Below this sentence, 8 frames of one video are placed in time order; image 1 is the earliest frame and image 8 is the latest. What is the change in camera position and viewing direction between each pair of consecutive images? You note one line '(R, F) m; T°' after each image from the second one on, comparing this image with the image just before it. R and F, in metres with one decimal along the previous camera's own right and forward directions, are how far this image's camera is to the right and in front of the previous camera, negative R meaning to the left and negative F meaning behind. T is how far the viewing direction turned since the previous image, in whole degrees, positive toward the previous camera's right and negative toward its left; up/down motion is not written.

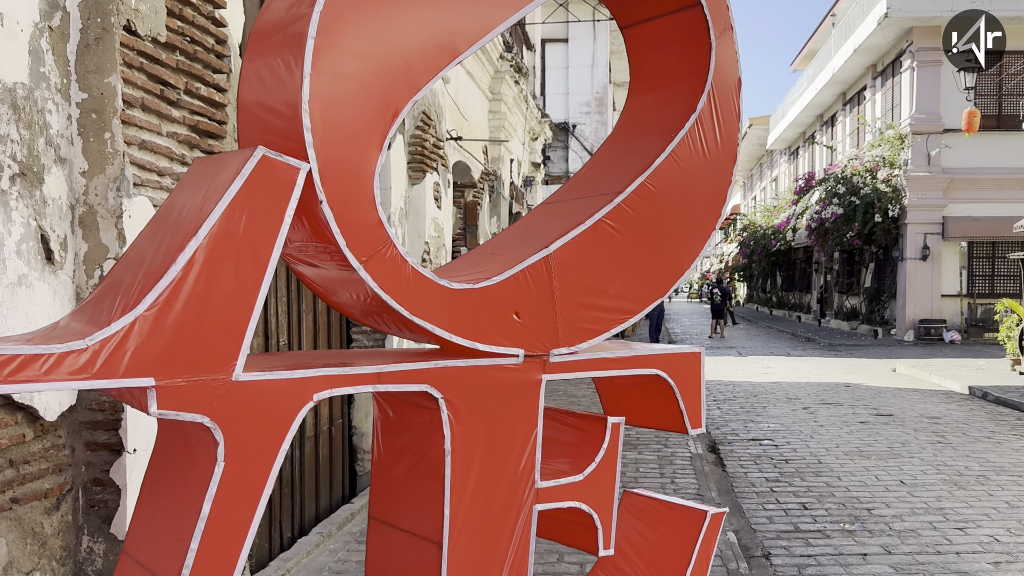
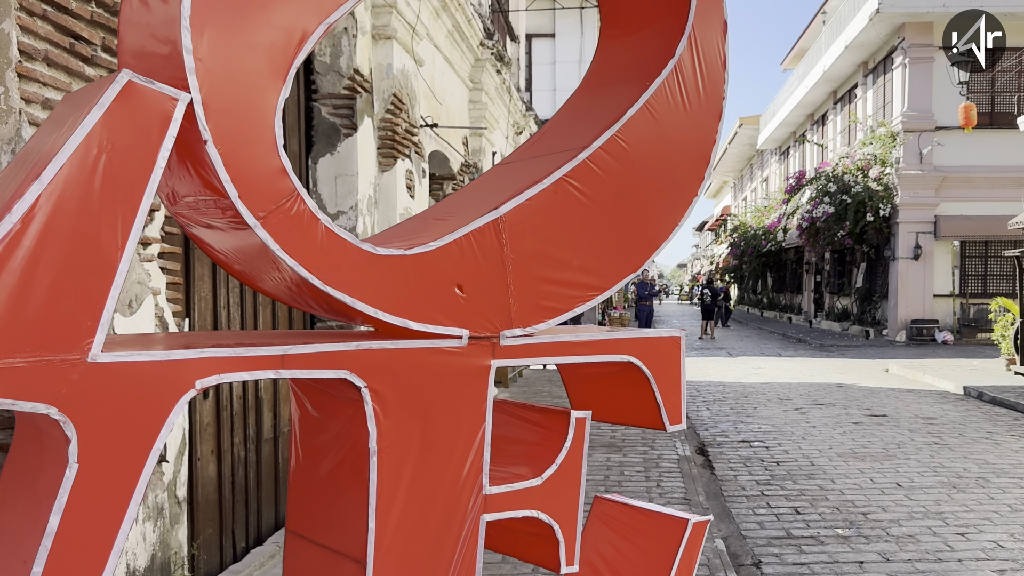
(+0.1, +0.3) m; +1°
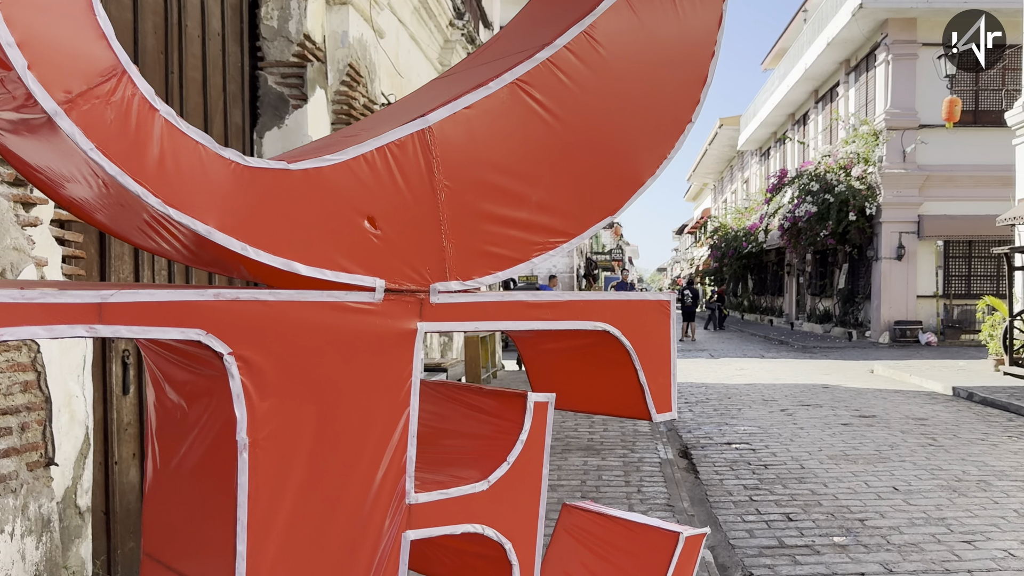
(+0.1, +0.4) m; +1°
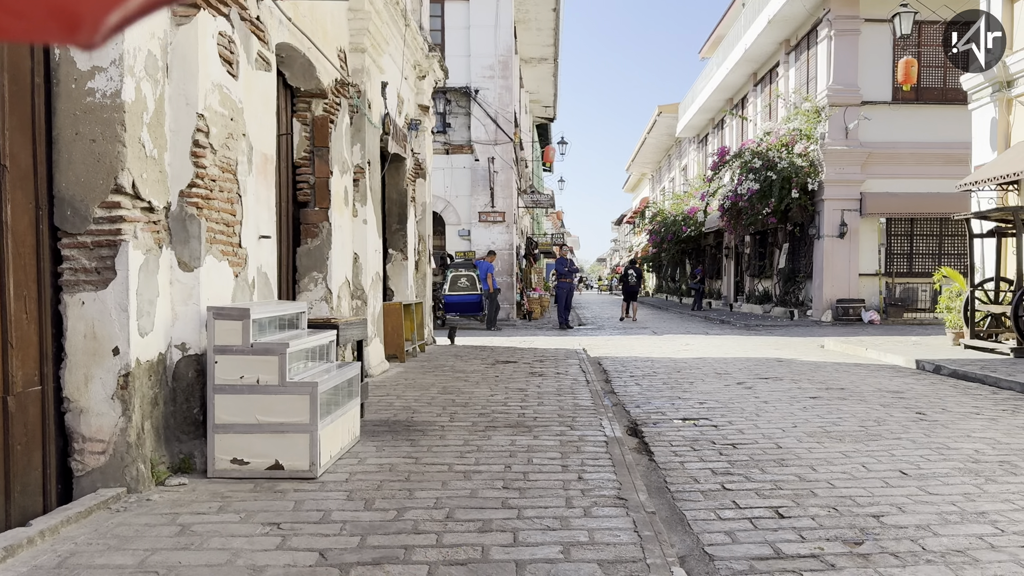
(+0.2, +1.1) m; +4°
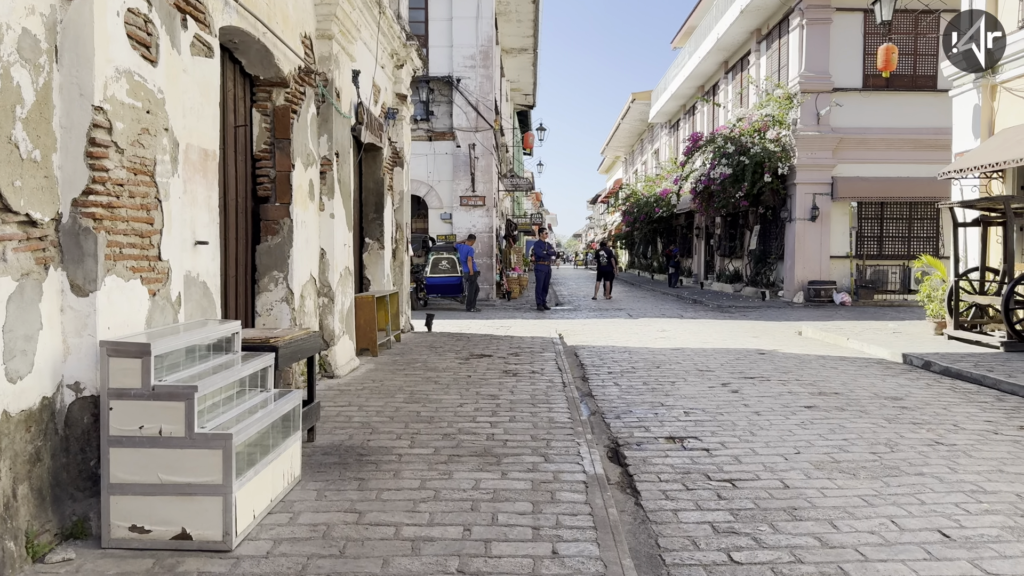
(+0.1, +0.7) m; +1°
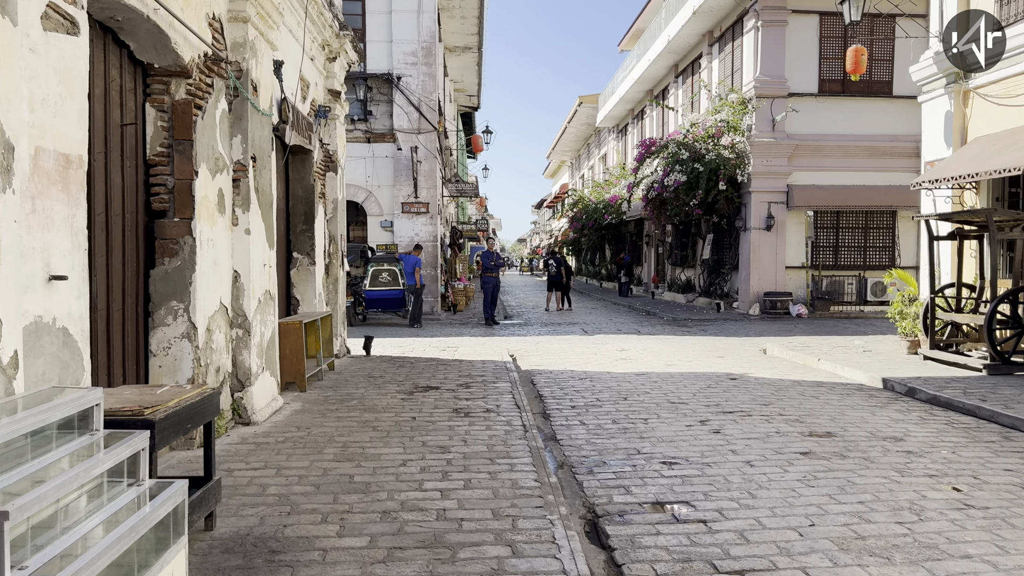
(-0.1, +1.1) m; +4°
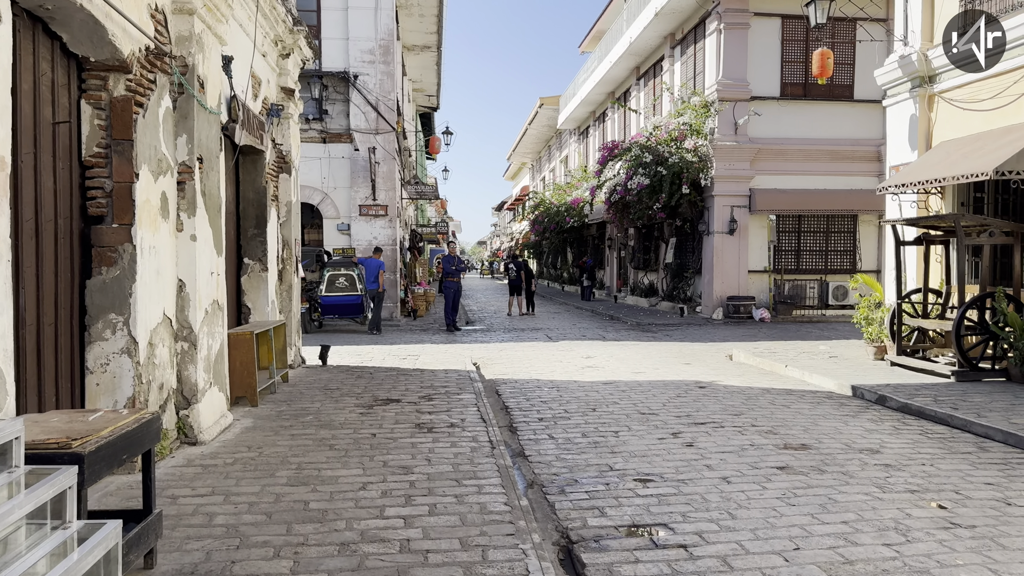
(0.0, +0.3) m; +3°
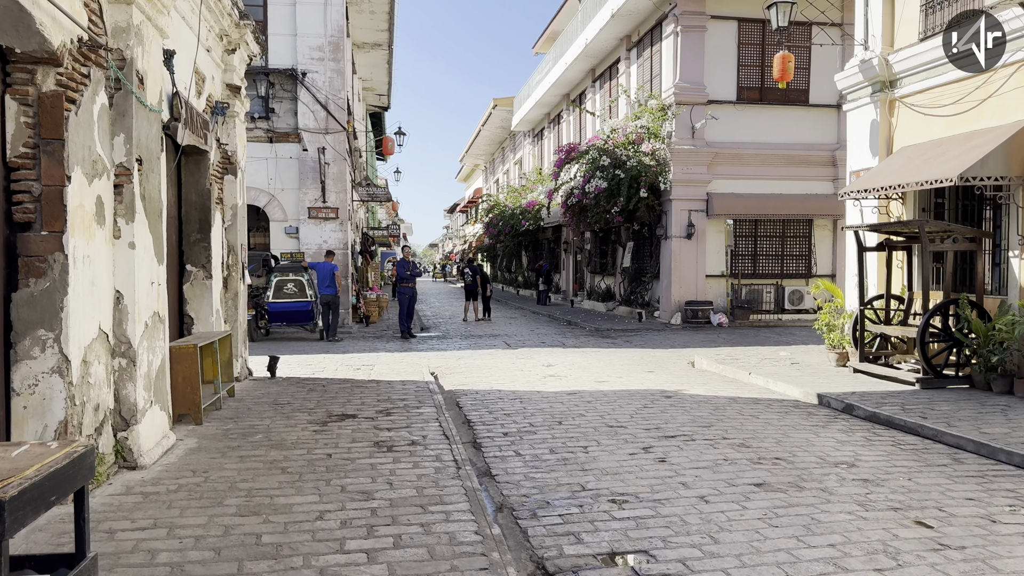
(-0.1, +0.4) m; +3°
